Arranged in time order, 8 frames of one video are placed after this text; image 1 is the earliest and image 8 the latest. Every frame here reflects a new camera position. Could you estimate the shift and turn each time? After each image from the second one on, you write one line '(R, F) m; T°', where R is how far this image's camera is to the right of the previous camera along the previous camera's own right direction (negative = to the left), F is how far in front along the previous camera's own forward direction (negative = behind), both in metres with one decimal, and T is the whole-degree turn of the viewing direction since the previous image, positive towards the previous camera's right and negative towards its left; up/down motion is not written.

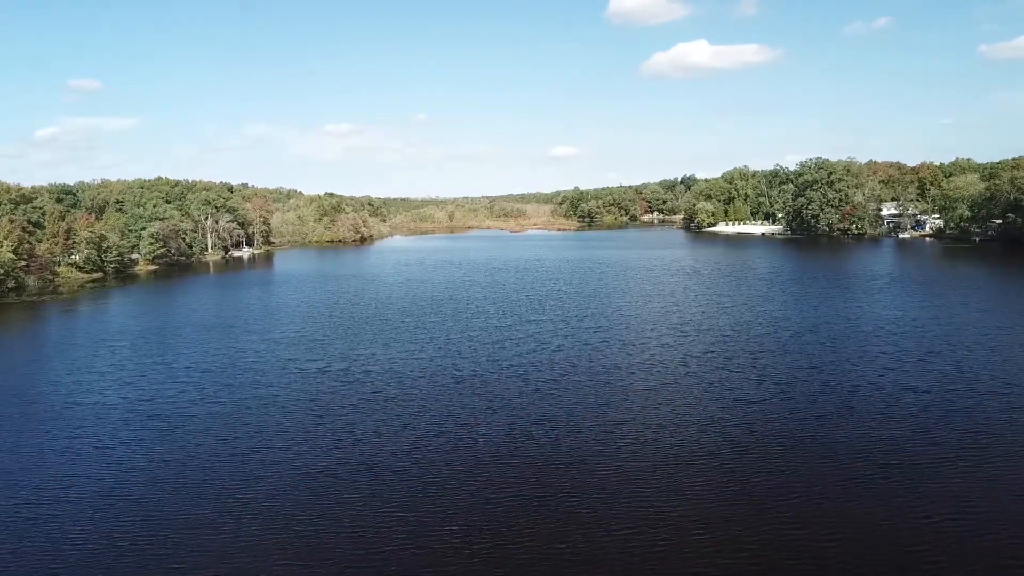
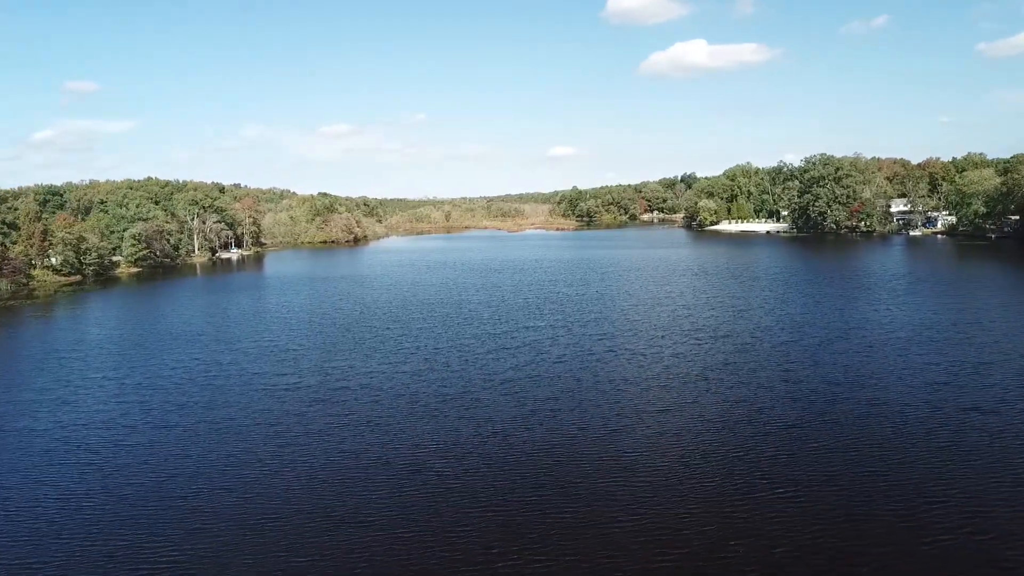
(+0.2, +4.0) m; 0°
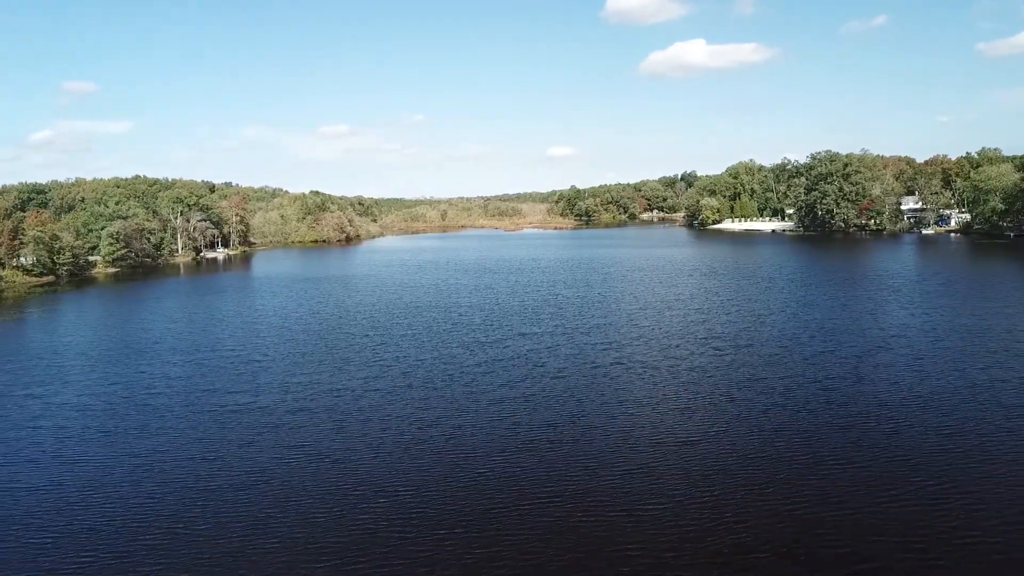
(+0.2, +4.4) m; 0°
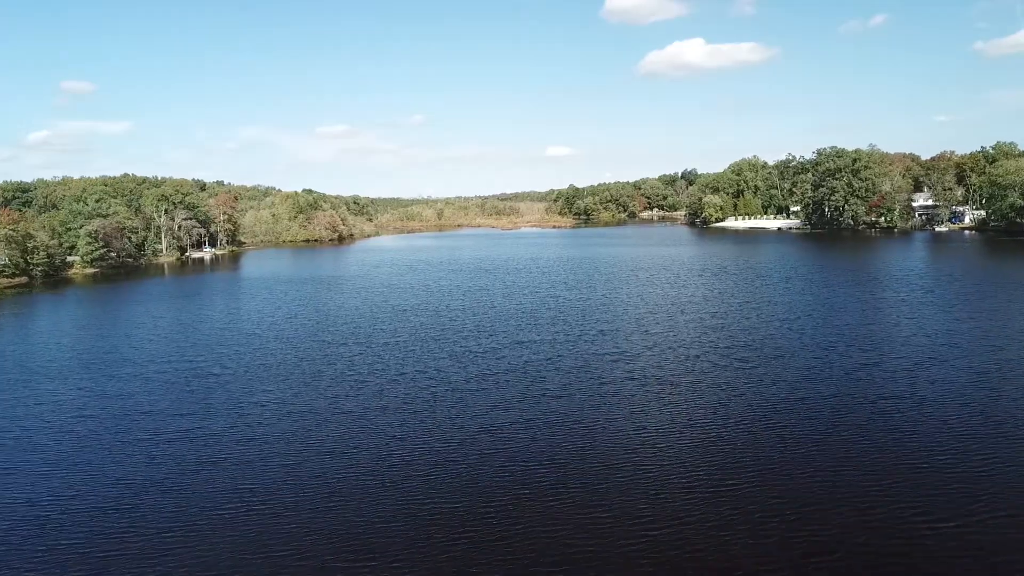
(+0.1, +4.1) m; 0°
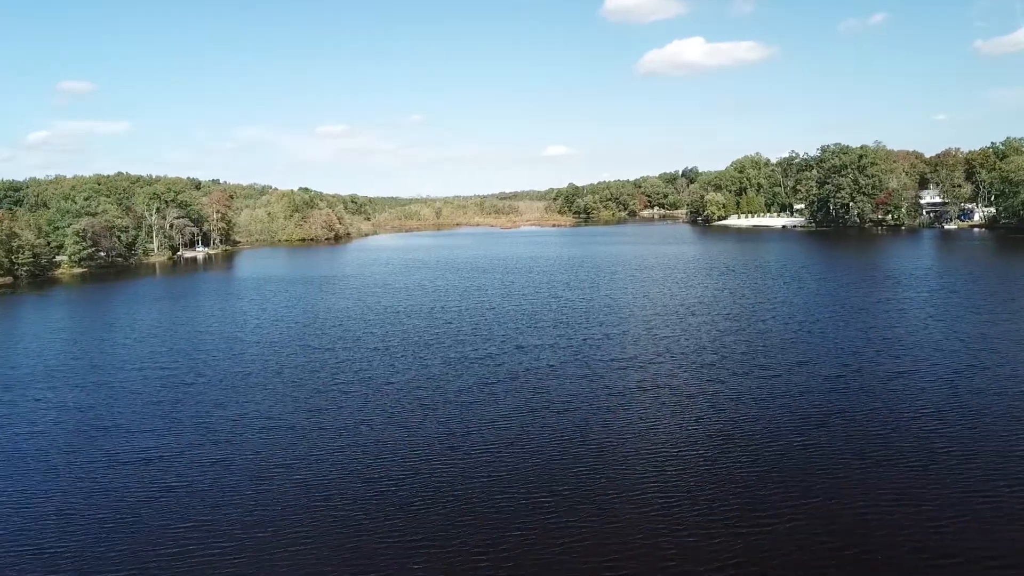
(0.0, +2.3) m; 0°
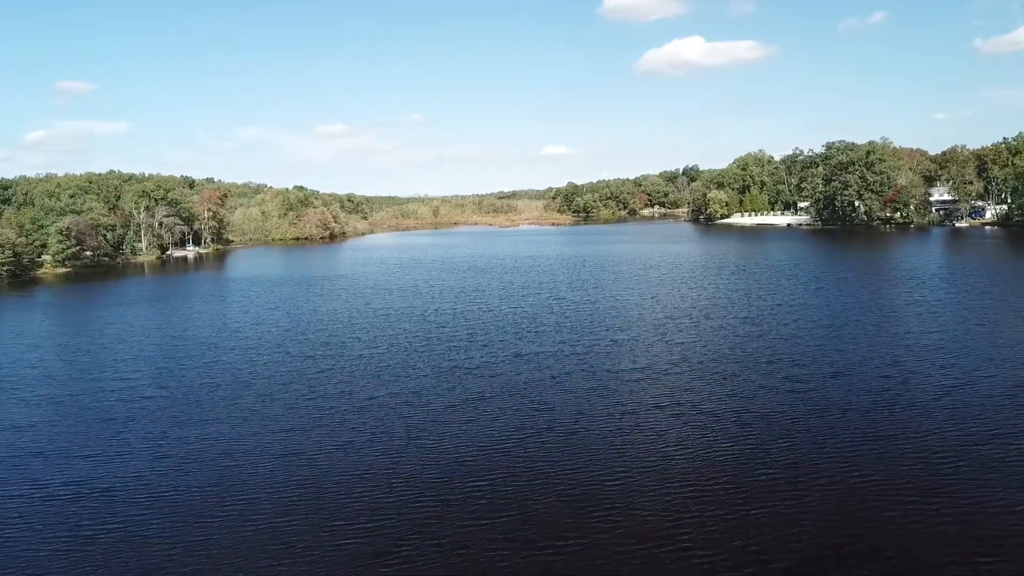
(0.0, +2.8) m; 0°
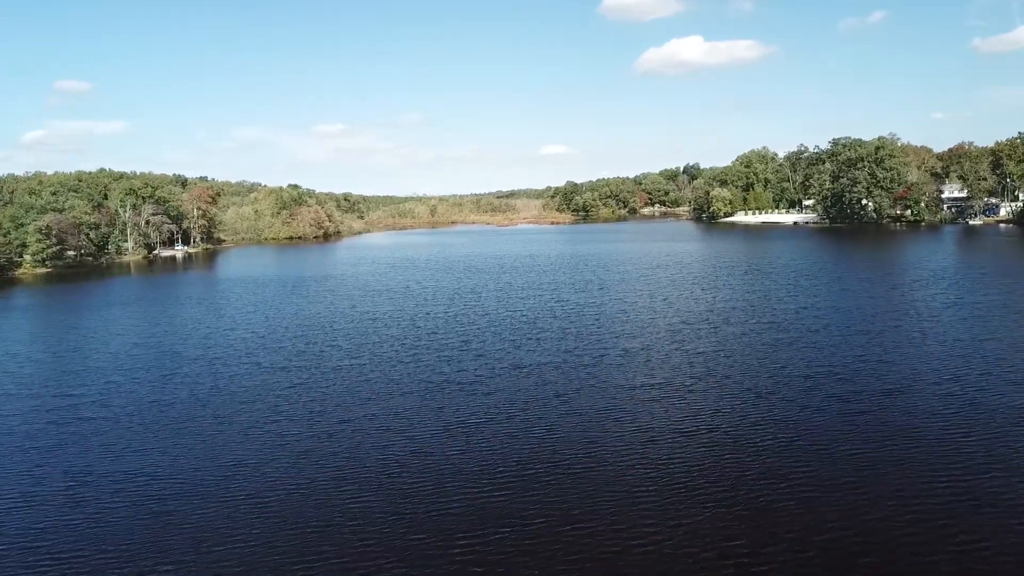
(0.0, +3.3) m; 0°
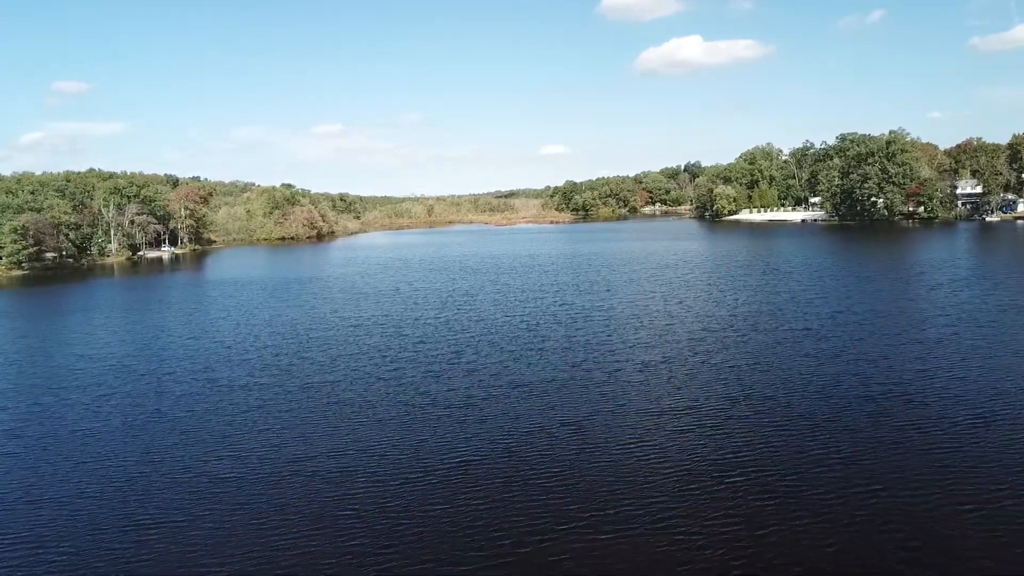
(0.0, +3.7) m; 0°
